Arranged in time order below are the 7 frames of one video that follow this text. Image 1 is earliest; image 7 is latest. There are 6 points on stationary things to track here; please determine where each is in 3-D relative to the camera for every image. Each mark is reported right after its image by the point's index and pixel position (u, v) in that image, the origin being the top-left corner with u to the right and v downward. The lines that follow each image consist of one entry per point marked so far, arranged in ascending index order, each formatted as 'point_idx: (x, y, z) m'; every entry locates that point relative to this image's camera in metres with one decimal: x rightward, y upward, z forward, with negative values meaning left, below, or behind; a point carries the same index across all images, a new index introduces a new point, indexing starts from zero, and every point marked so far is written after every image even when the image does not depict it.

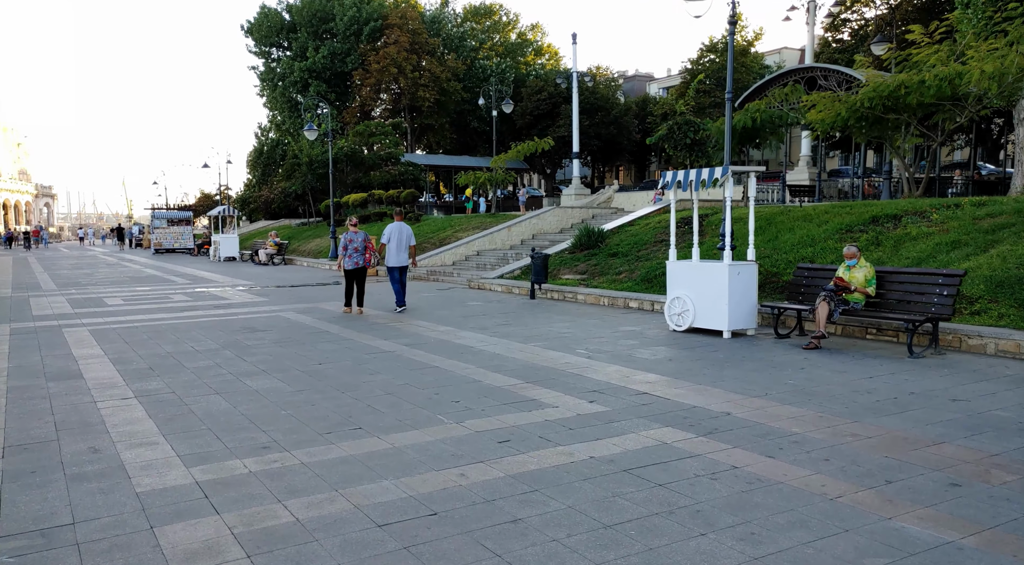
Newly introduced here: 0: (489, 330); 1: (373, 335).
0: (-0.3, -0.7, +11.3) m
1: (-1.8, -0.7, +11.0) m
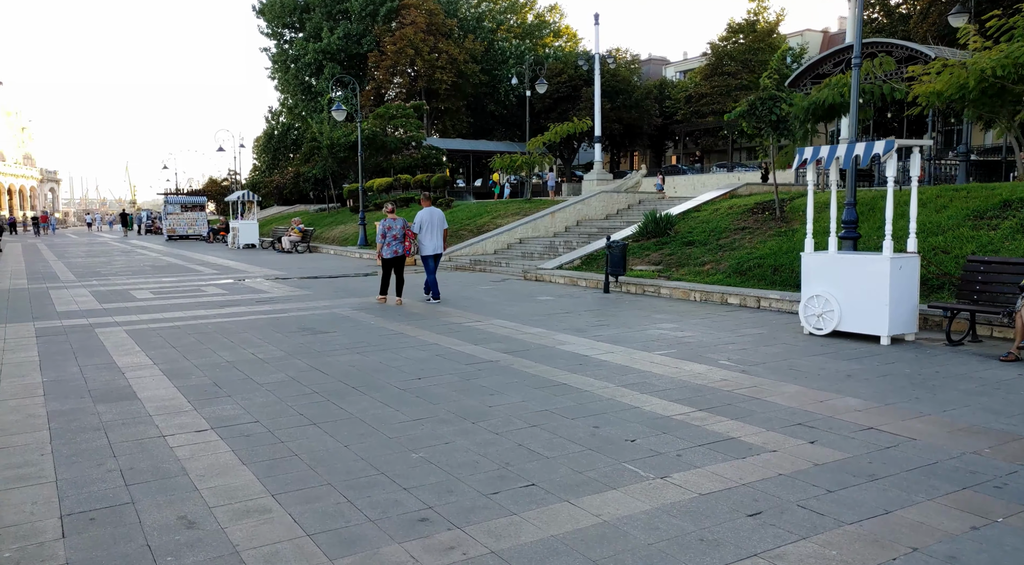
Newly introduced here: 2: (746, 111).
0: (+0.9, -0.6, +9.8) m
1: (-0.6, -0.7, +9.5) m
2: (+5.3, +3.6, +17.0) m
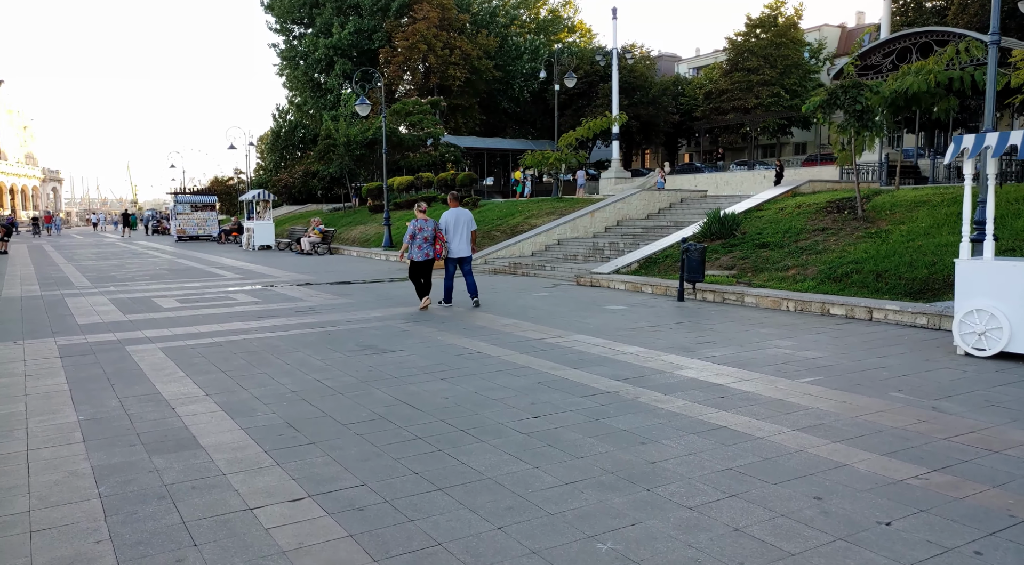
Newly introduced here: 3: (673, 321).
0: (+1.9, -0.7, +8.5) m
1: (+0.4, -0.8, +8.3) m
2: (+6.3, +3.5, +15.7) m
3: (+2.2, -0.5, +11.1) m
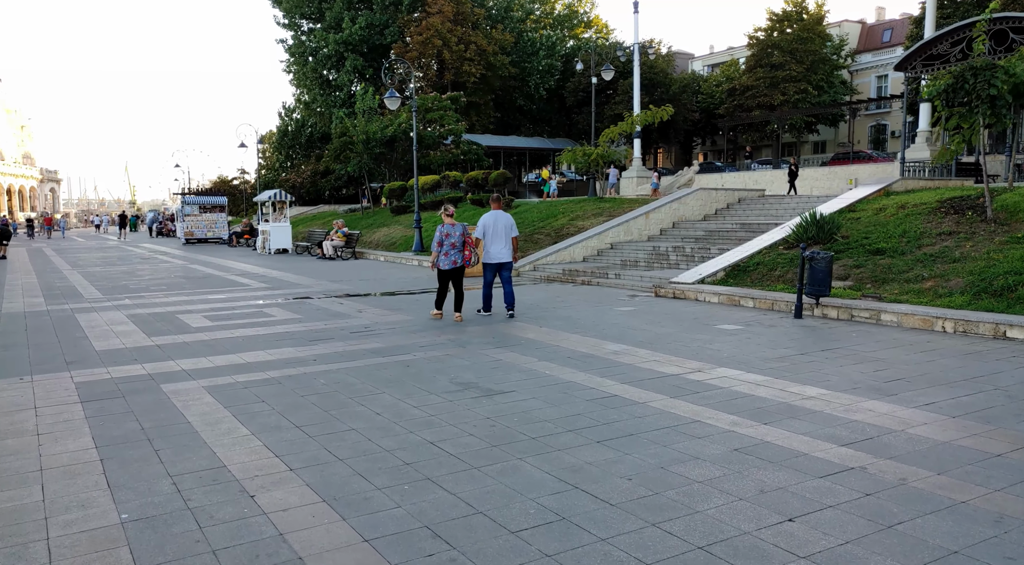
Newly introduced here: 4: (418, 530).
0: (+3.1, -0.9, +6.6) m
1: (+1.6, -1.0, +6.4) m
2: (+7.6, +3.3, +13.9) m
3: (+3.4, -0.7, +9.2) m
4: (-0.5, -1.2, +4.0) m
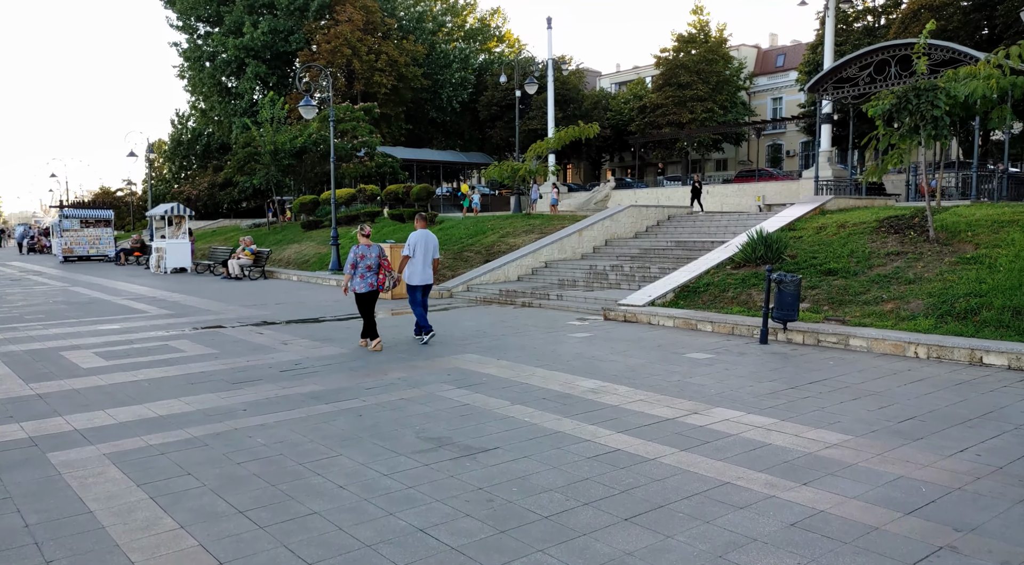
0: (+3.0, -1.2, +5.9) m
1: (+1.6, -1.2, +5.5) m
2: (+6.5, +3.0, +13.7) m
3: (+3.0, -1.0, +8.5) m
4: (-0.2, -1.5, +2.9) m
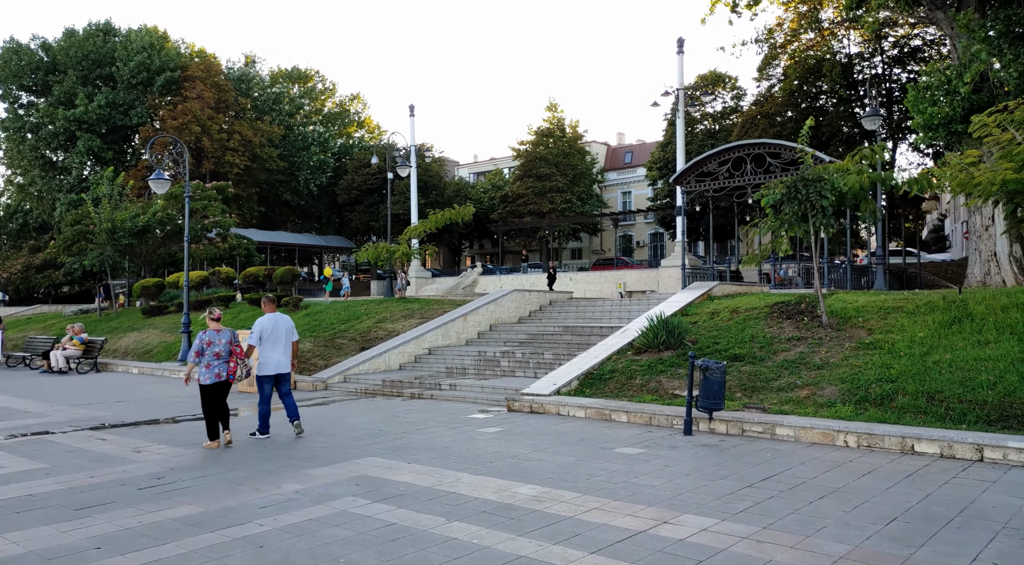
0: (+2.8, -1.7, +5.3) m
1: (+1.4, -1.7, +4.6) m
2: (+4.7, +1.5, +14.0) m
3: (+2.3, -1.8, +7.8) m
4: (+0.1, -1.7, +1.7) m
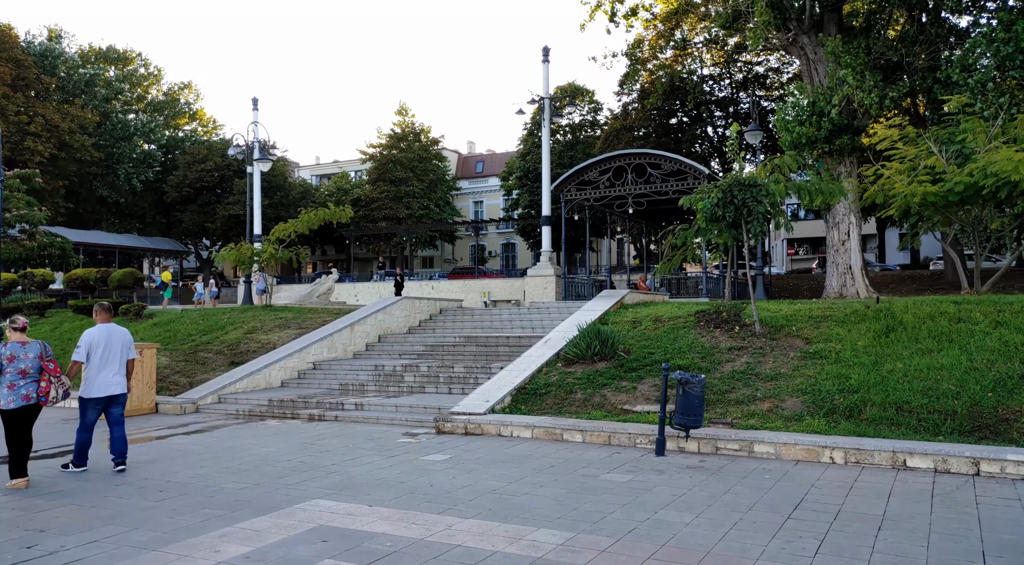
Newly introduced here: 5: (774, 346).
0: (+3.2, -1.7, +4.5) m
1: (+2.0, -1.7, +3.5) m
2: (+3.3, +1.4, +13.4) m
3: (+2.2, -1.8, +6.9) m
4: (+1.4, -1.6, +0.4) m
5: (+3.8, -0.9, +11.9) m
